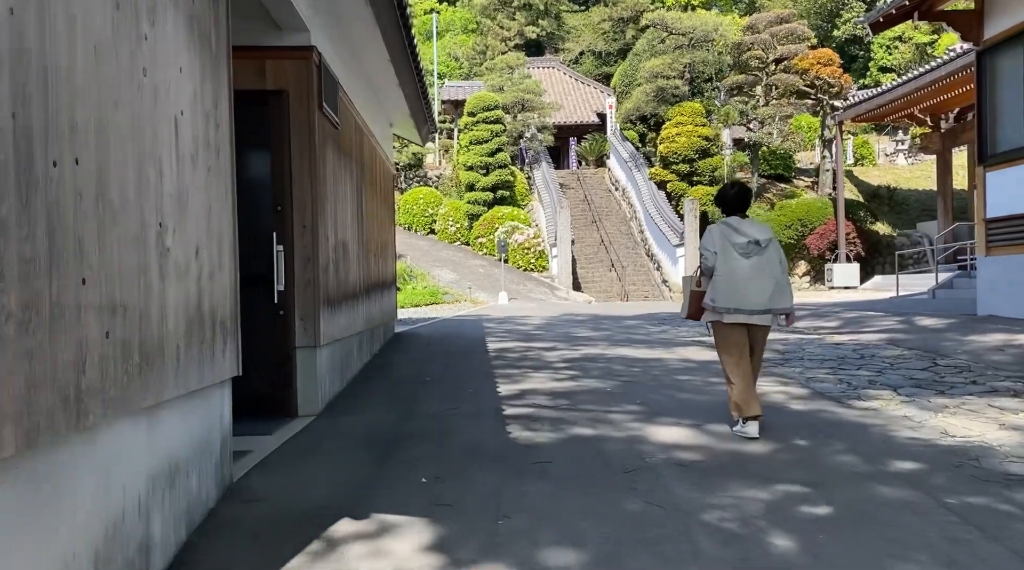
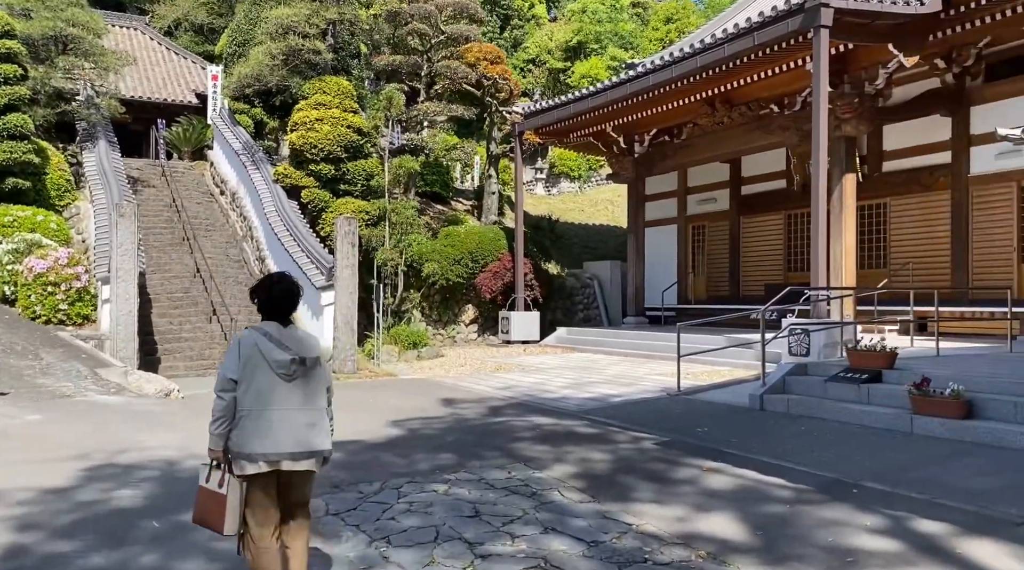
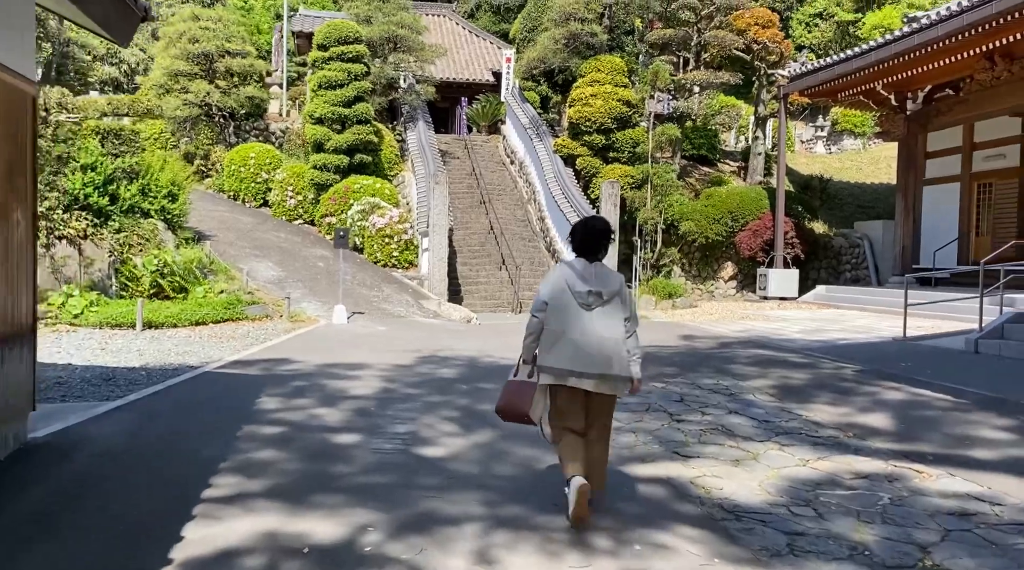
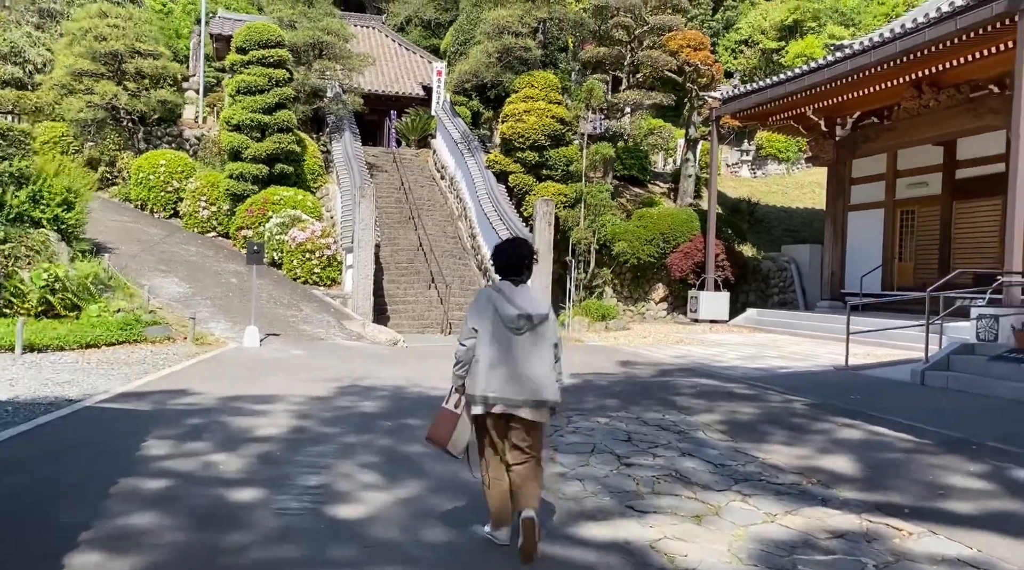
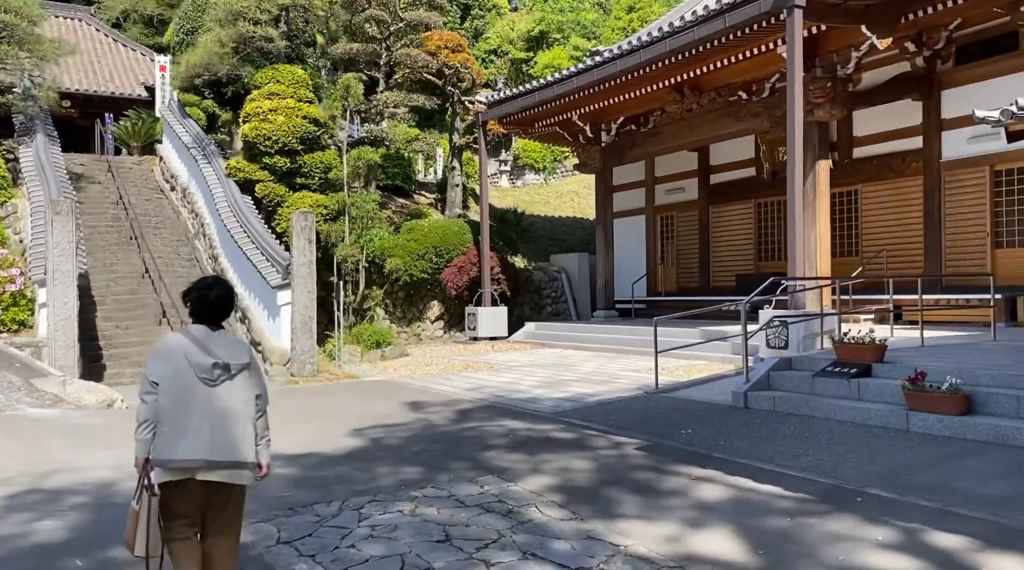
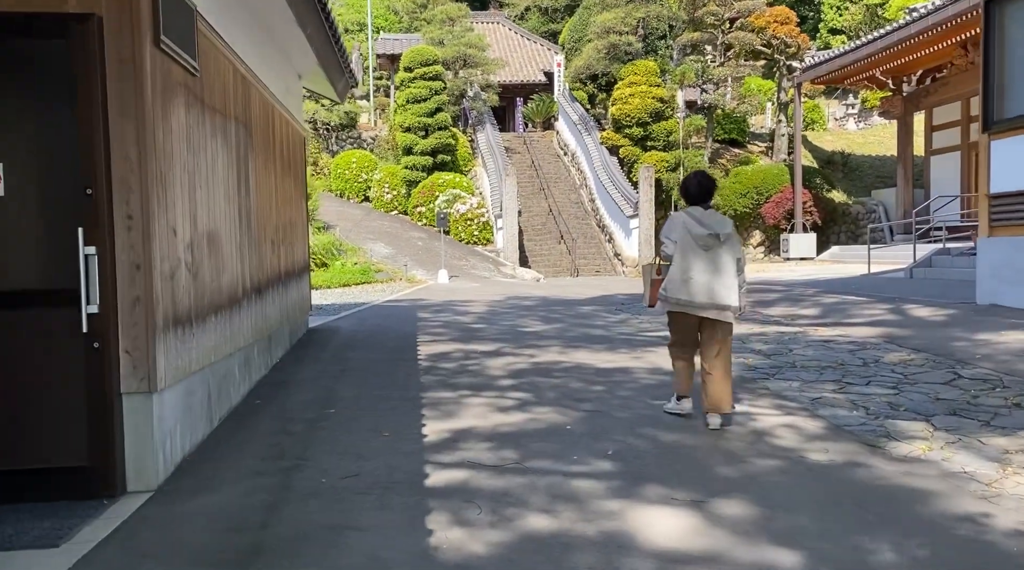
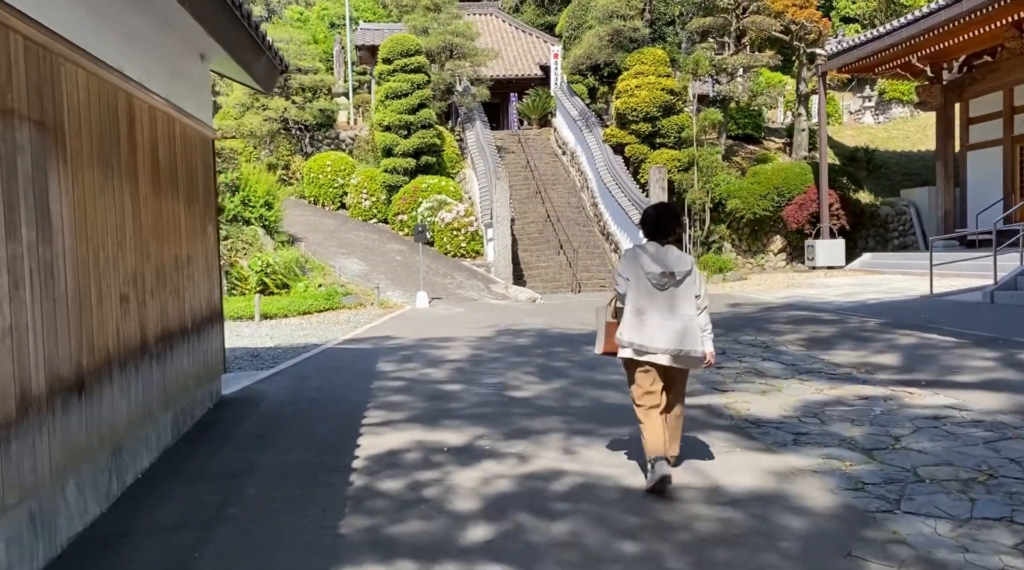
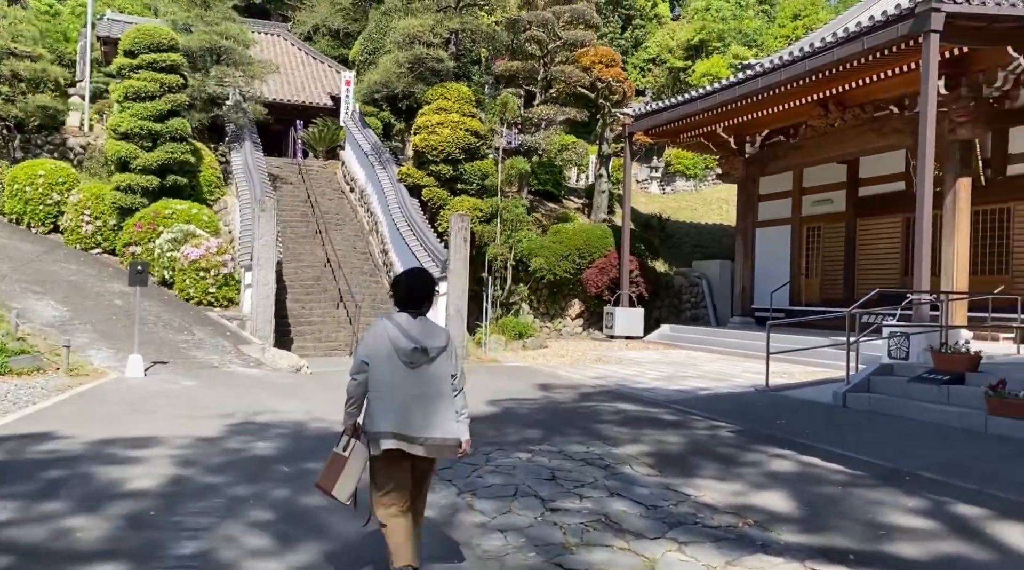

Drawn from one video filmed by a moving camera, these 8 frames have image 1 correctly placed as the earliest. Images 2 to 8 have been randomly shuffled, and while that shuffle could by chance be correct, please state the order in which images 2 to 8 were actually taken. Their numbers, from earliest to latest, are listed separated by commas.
6, 7, 3, 4, 8, 2, 5
